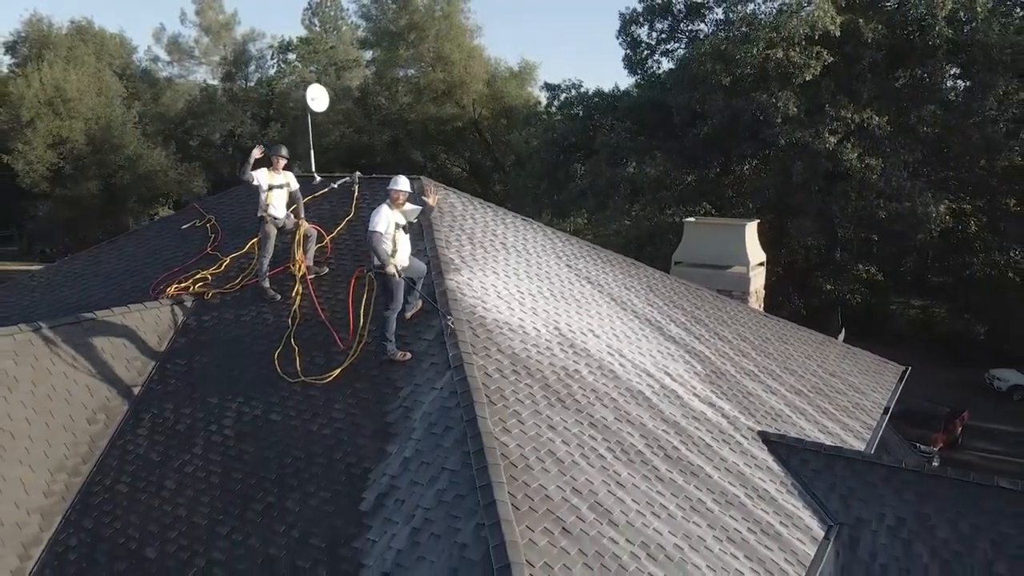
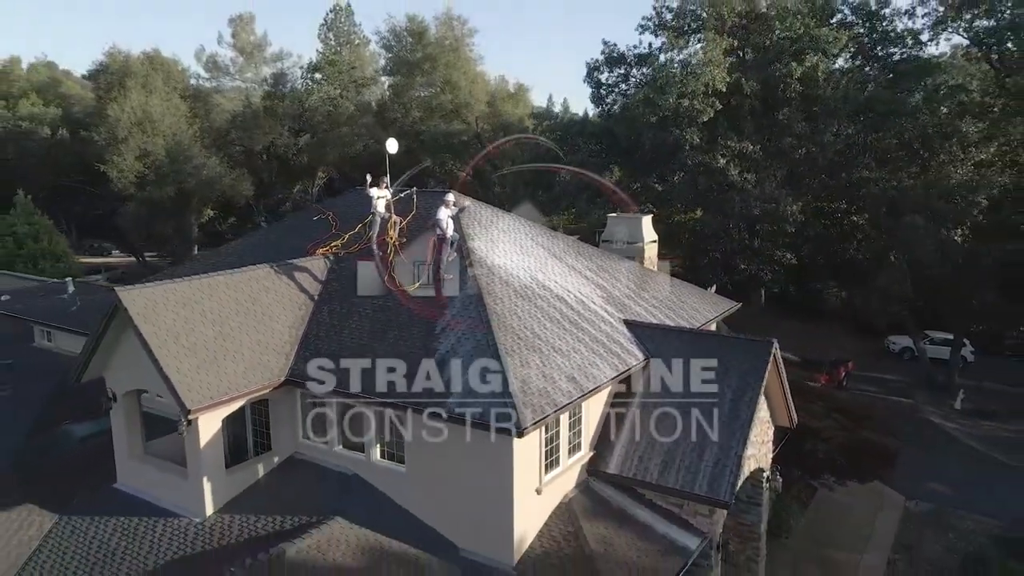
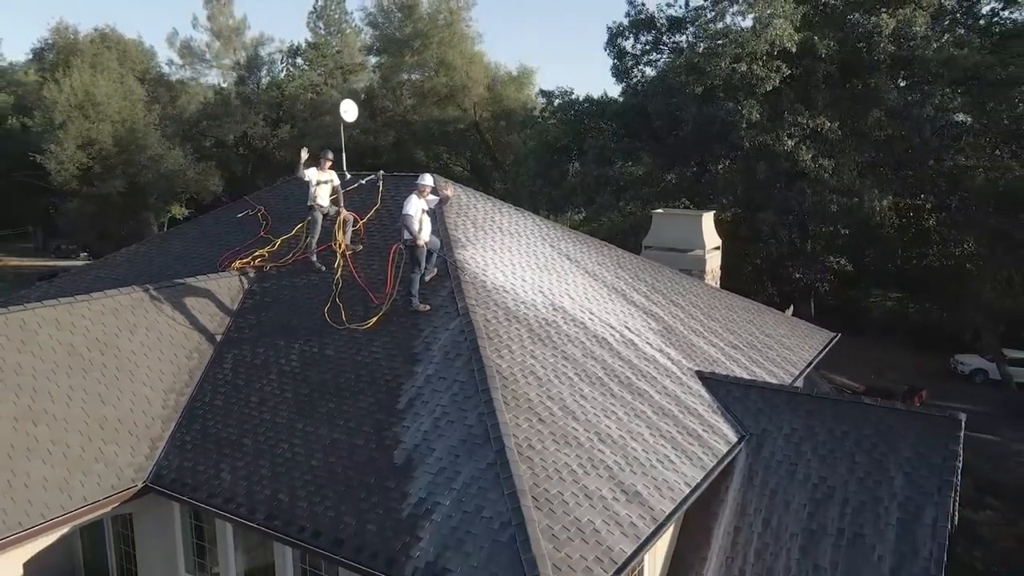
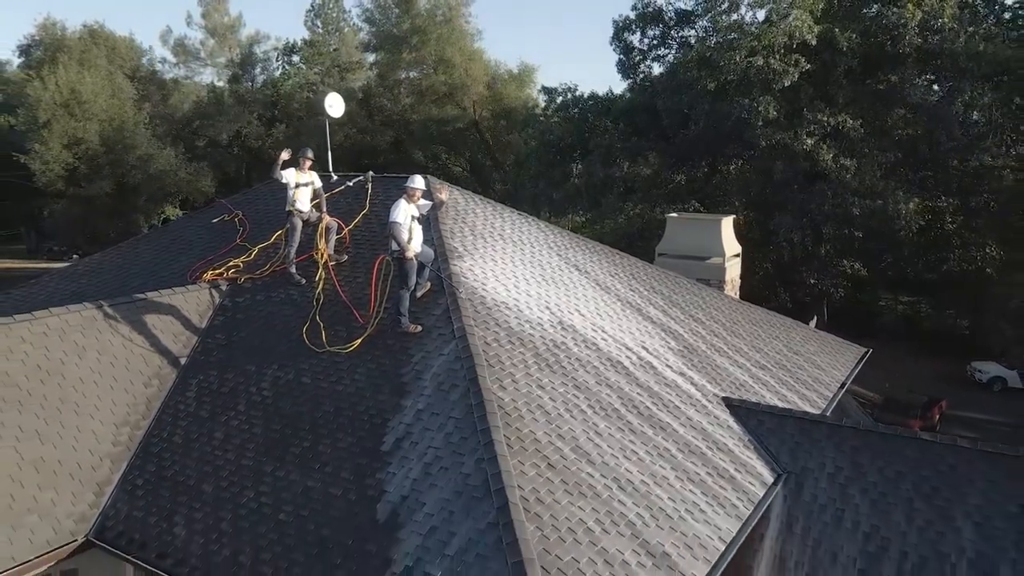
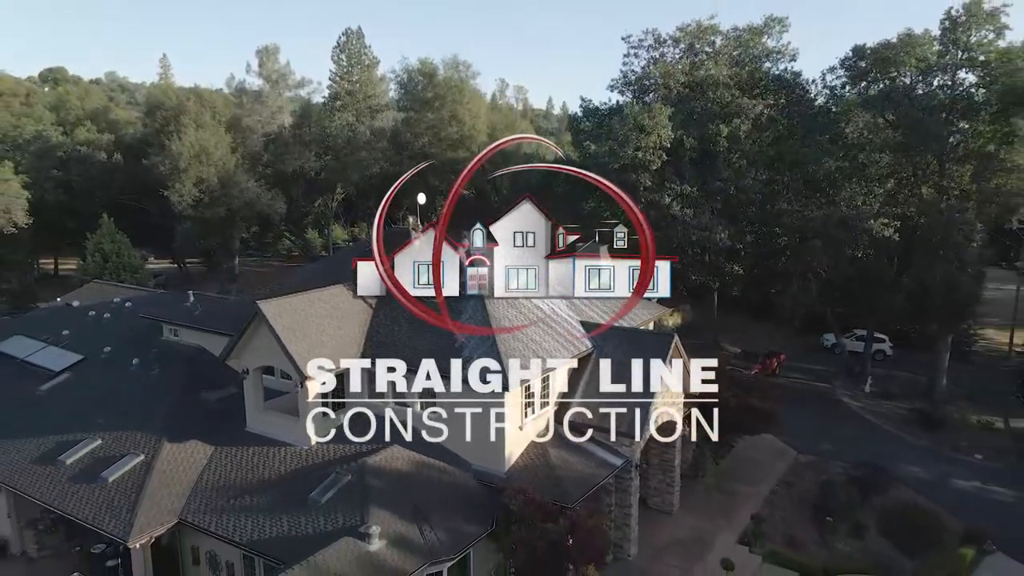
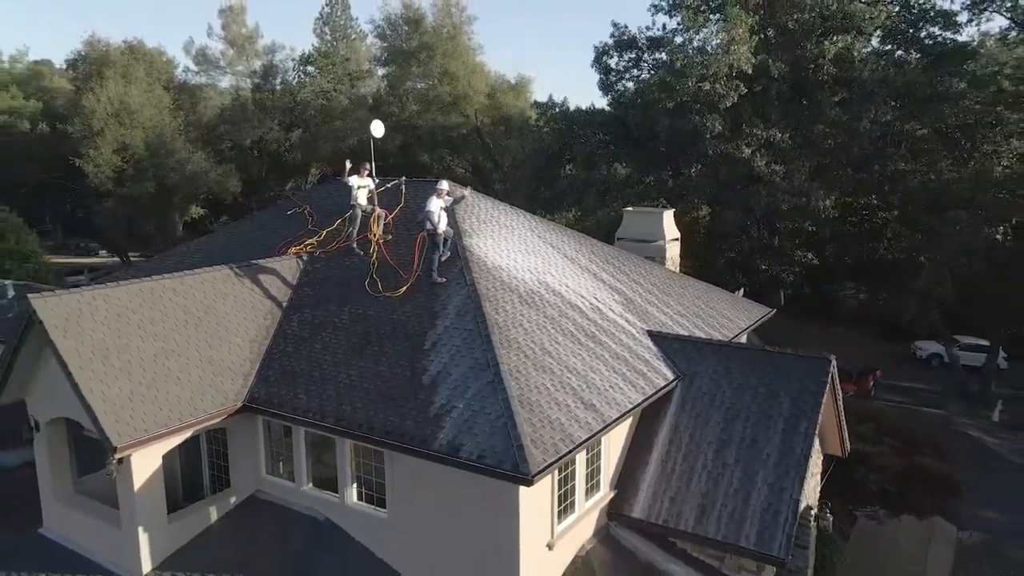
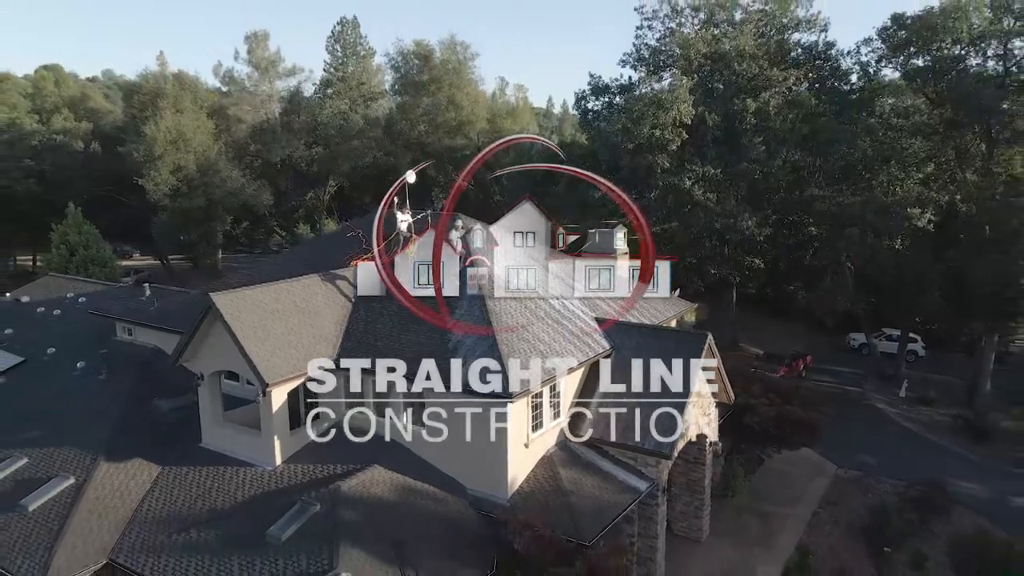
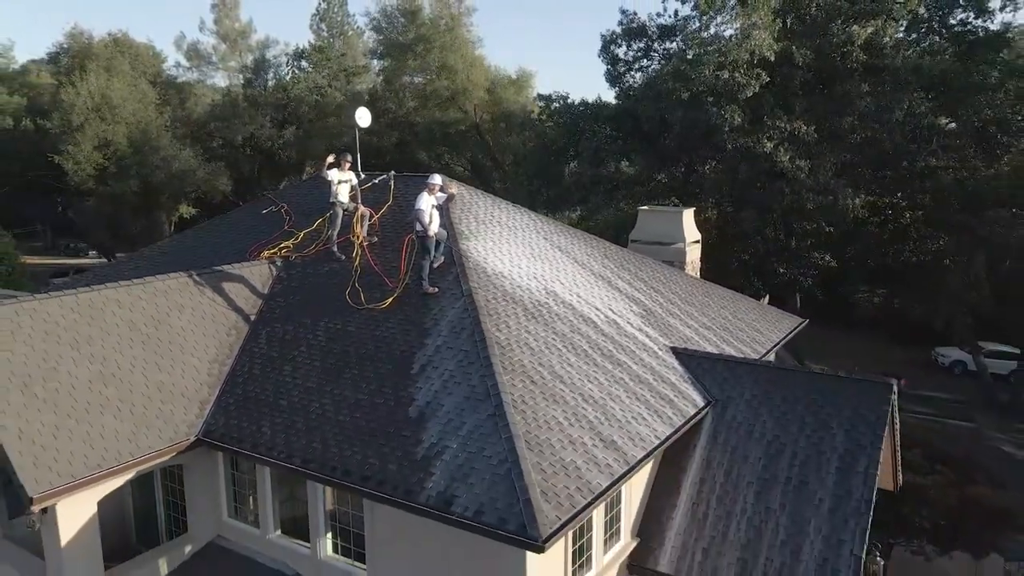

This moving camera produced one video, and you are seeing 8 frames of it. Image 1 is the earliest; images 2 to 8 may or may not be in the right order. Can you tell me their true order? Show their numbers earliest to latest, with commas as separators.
4, 3, 8, 6, 2, 7, 5
